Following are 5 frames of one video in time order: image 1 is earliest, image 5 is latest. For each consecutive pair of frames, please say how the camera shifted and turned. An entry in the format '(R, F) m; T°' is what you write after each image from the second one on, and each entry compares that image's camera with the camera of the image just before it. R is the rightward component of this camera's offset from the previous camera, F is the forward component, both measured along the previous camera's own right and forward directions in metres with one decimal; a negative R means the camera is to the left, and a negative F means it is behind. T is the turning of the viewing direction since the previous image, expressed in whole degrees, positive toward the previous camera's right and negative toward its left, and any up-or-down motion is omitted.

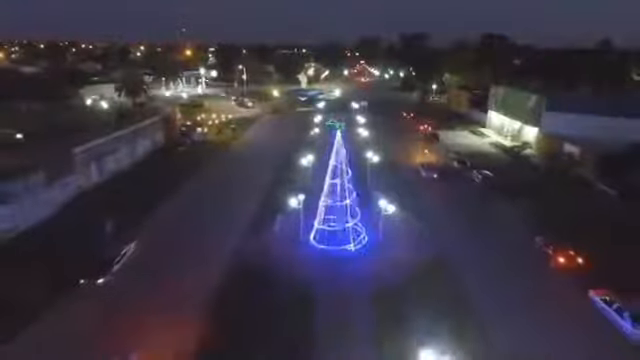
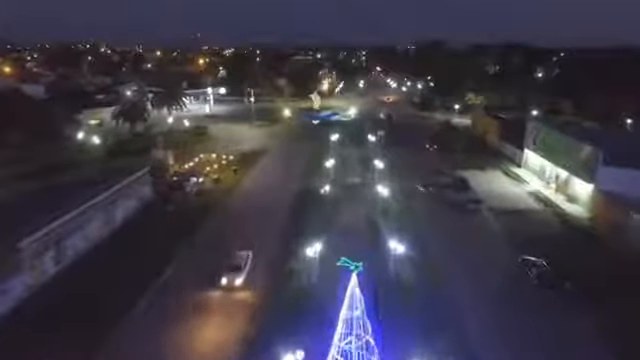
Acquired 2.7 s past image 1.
(0.0, +0.8) m; +4°
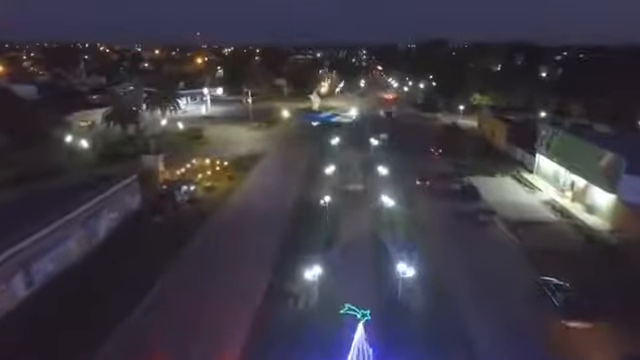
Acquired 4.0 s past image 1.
(0.0, +0.6) m; 0°
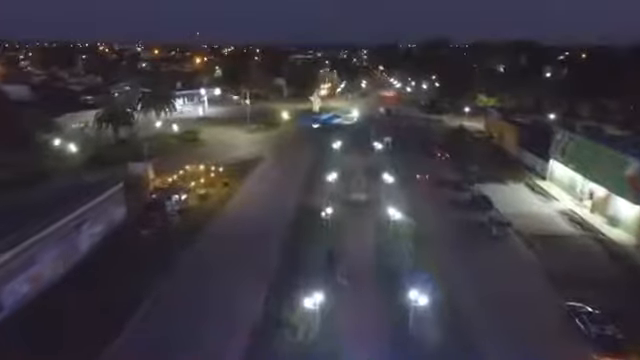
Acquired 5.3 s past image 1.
(0.0, +0.5) m; 0°
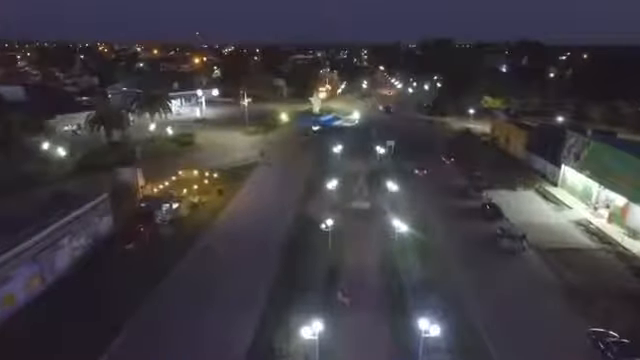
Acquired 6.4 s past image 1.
(0.0, +0.4) m; 0°
